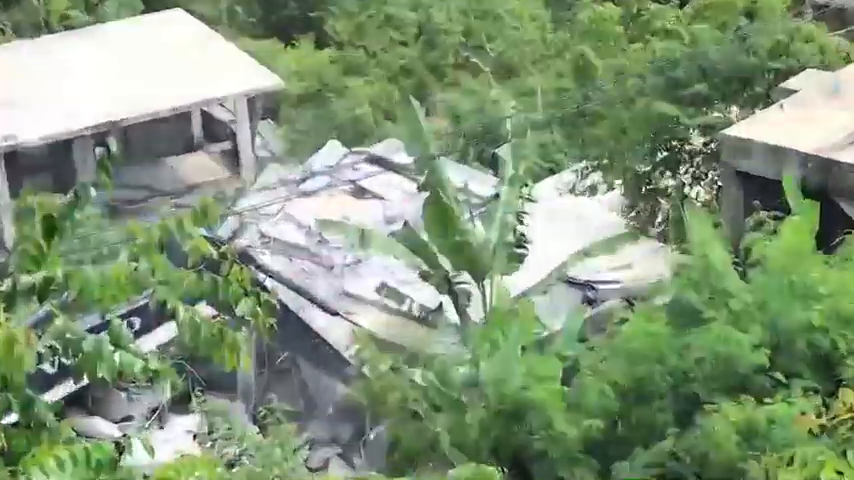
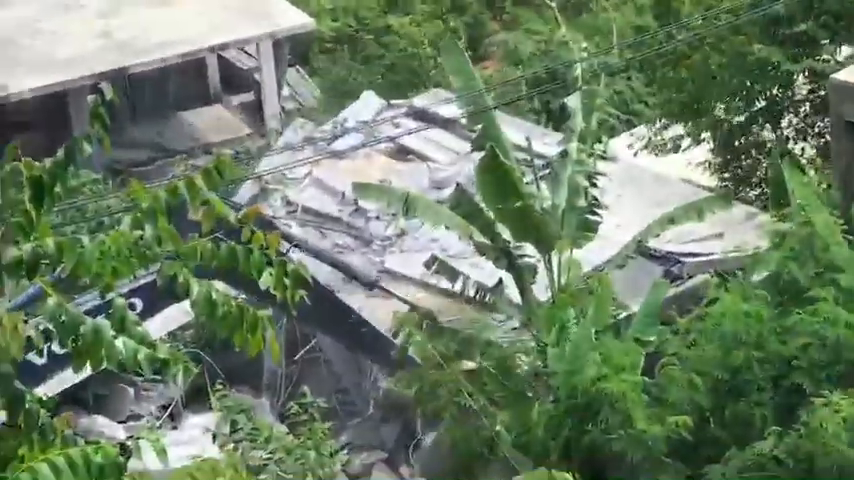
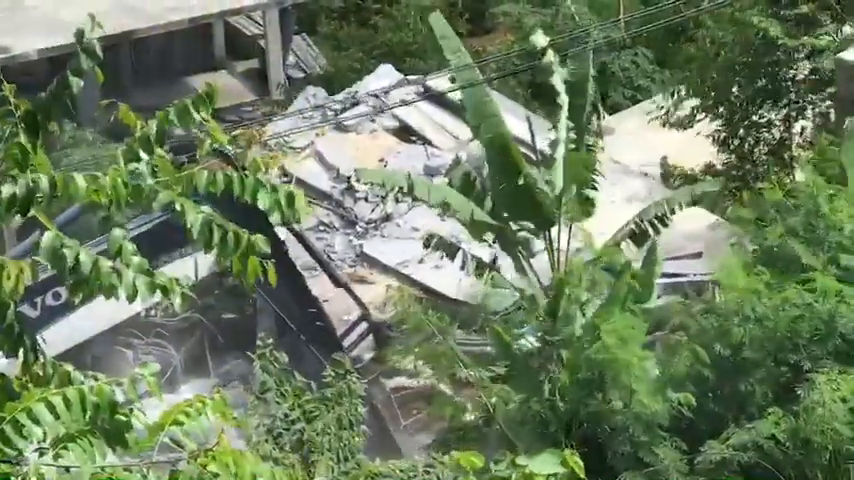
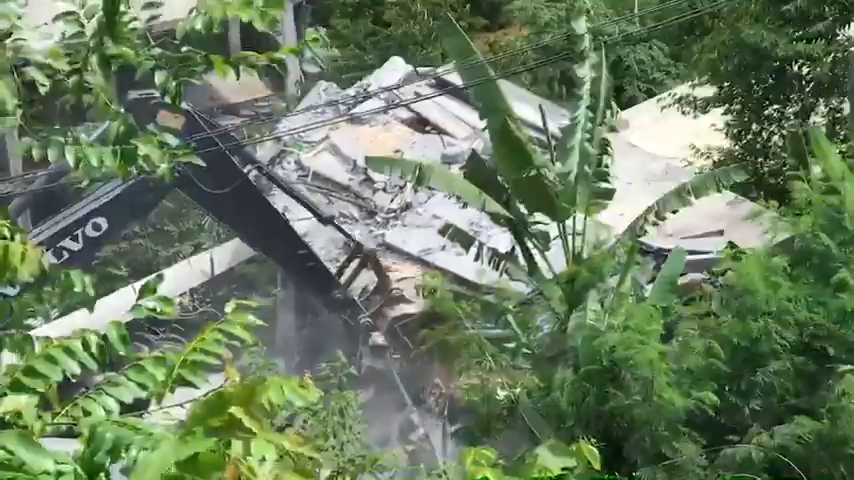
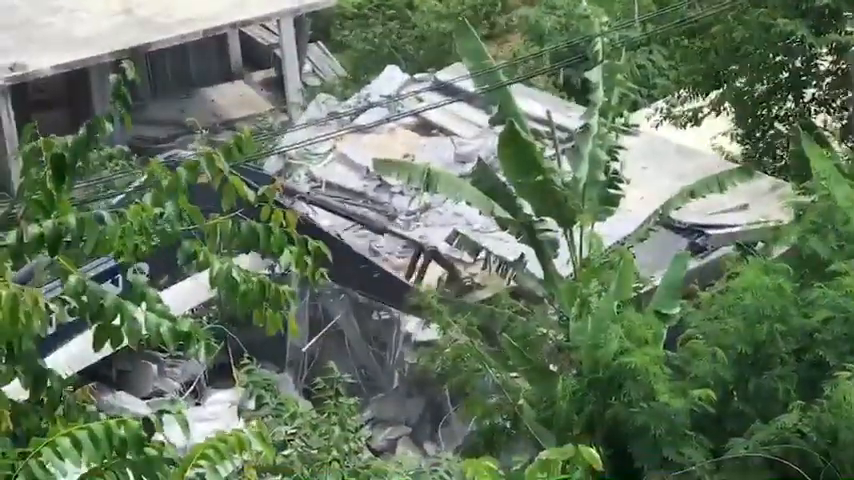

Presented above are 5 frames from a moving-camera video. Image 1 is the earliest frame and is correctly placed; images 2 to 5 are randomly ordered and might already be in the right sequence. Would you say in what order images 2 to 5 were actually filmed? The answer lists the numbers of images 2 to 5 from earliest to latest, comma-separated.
2, 5, 4, 3
